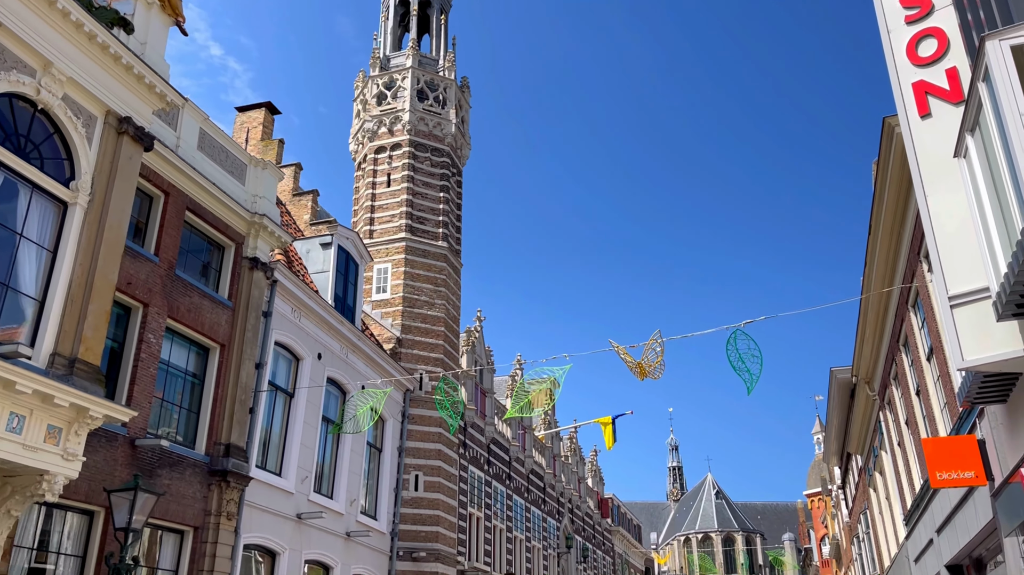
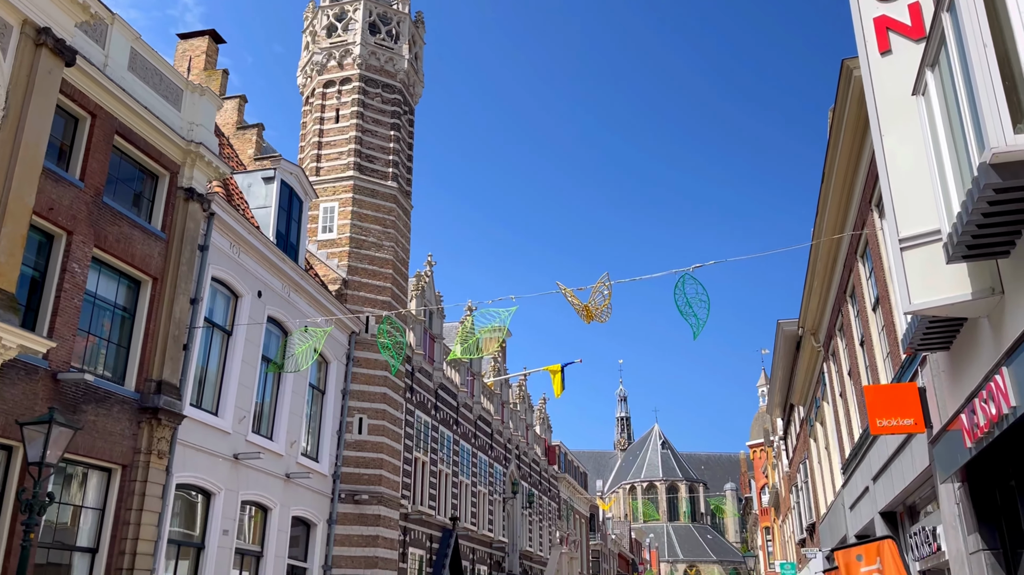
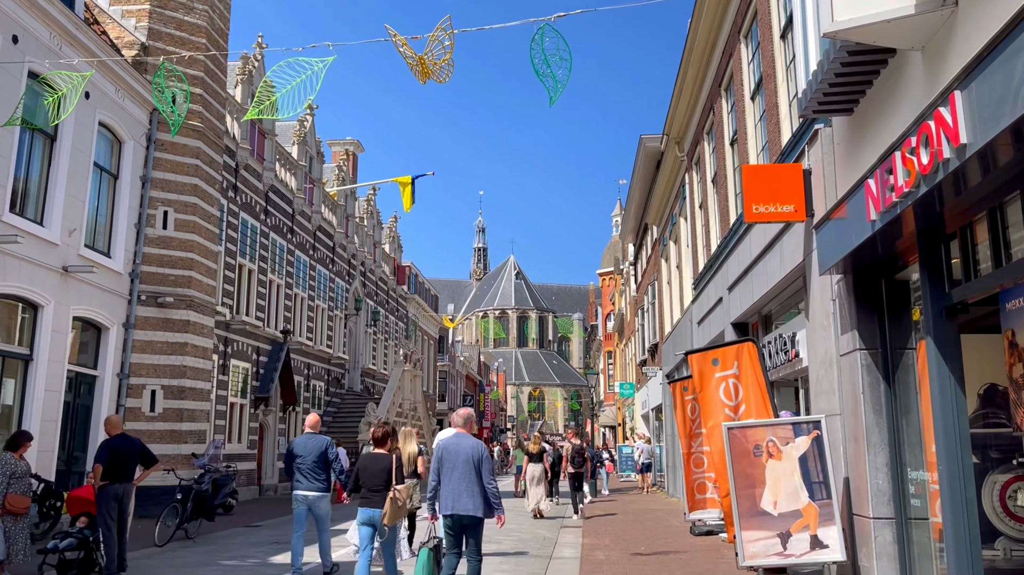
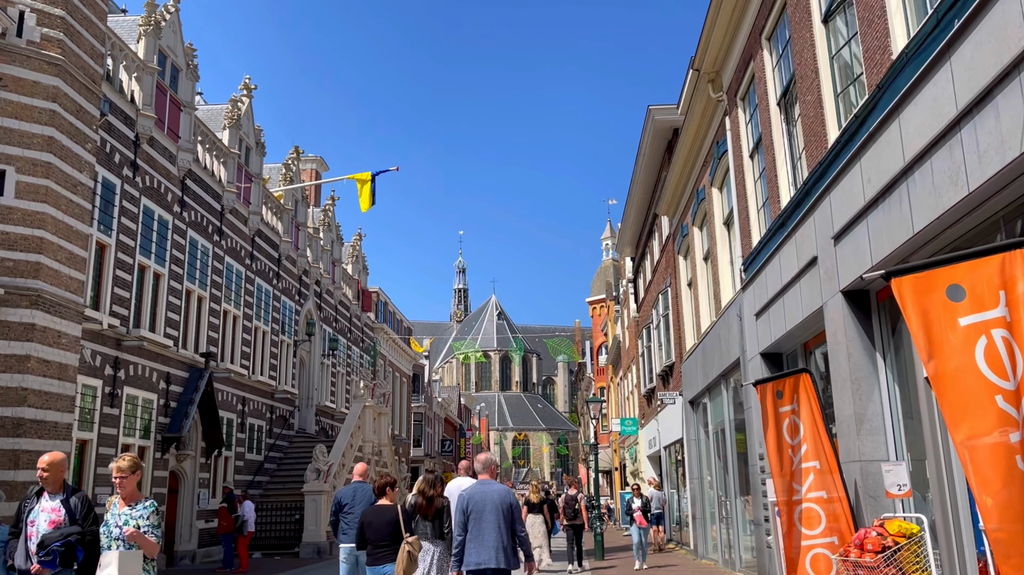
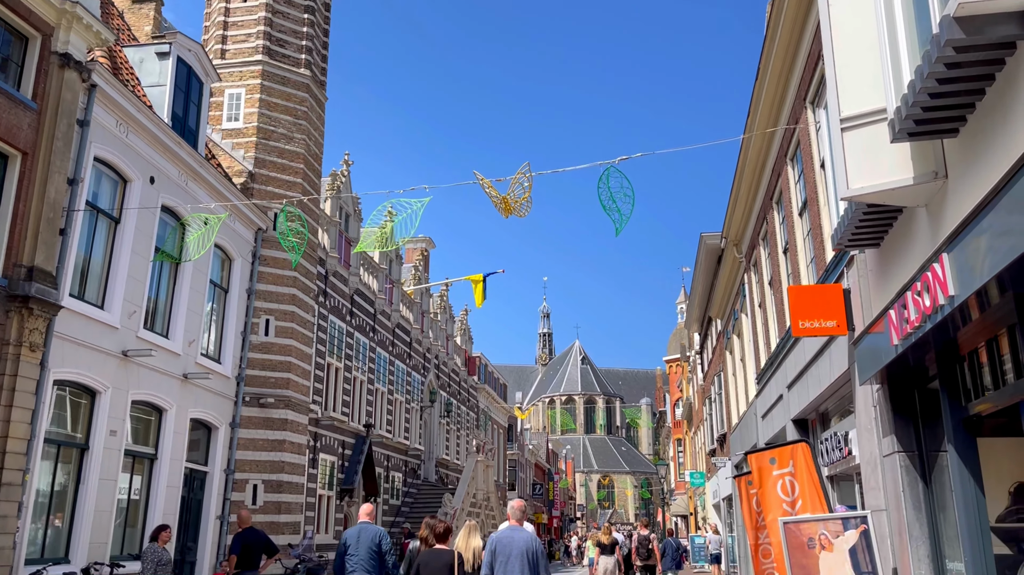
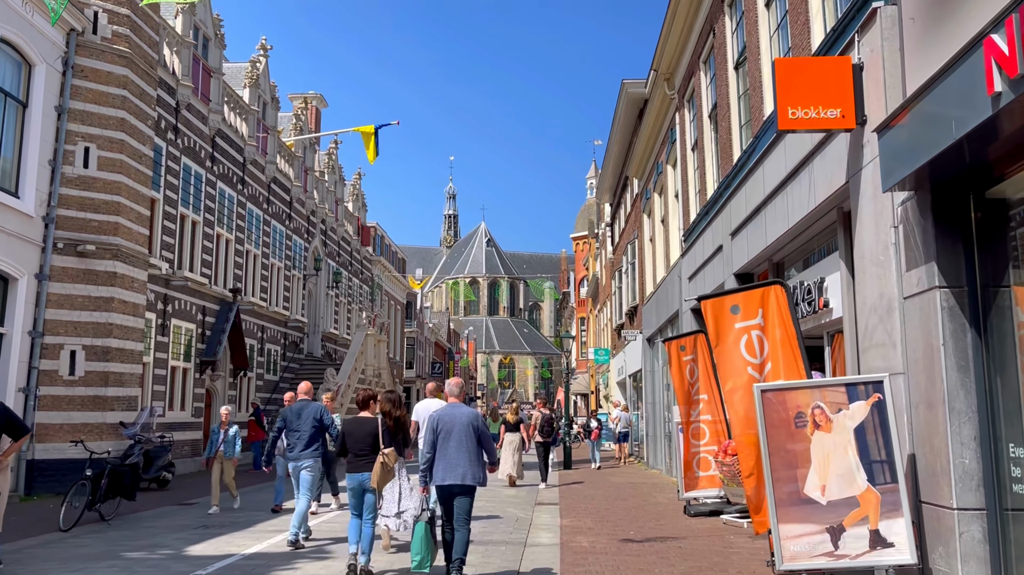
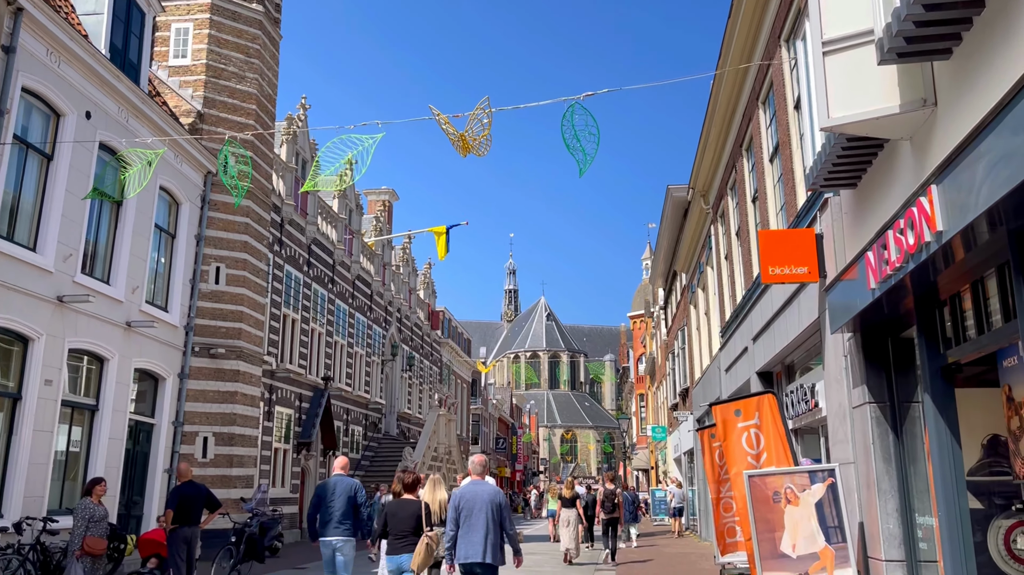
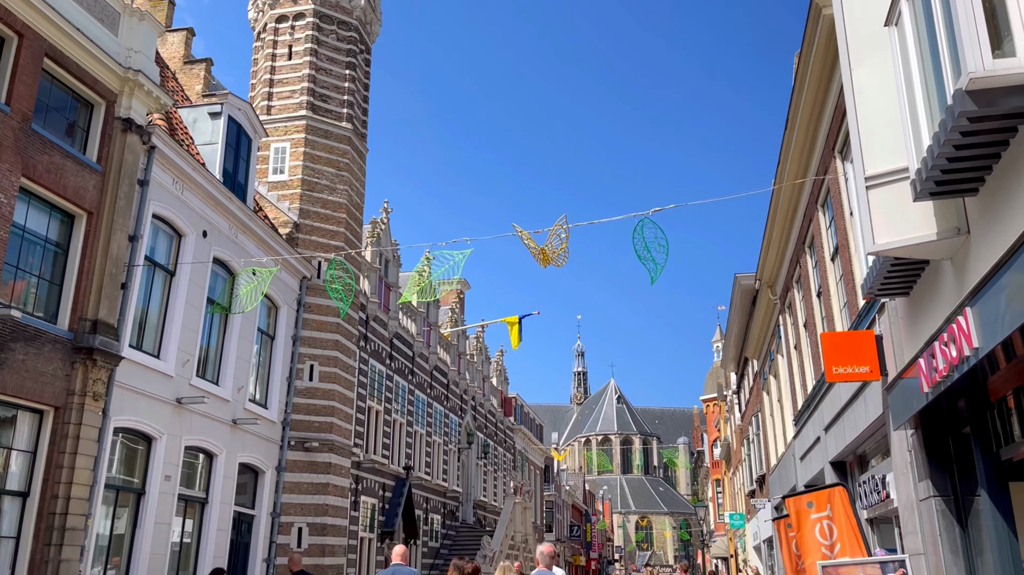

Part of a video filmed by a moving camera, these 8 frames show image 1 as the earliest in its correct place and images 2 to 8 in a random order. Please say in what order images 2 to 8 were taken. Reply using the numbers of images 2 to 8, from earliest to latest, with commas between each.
2, 8, 5, 7, 3, 6, 4
